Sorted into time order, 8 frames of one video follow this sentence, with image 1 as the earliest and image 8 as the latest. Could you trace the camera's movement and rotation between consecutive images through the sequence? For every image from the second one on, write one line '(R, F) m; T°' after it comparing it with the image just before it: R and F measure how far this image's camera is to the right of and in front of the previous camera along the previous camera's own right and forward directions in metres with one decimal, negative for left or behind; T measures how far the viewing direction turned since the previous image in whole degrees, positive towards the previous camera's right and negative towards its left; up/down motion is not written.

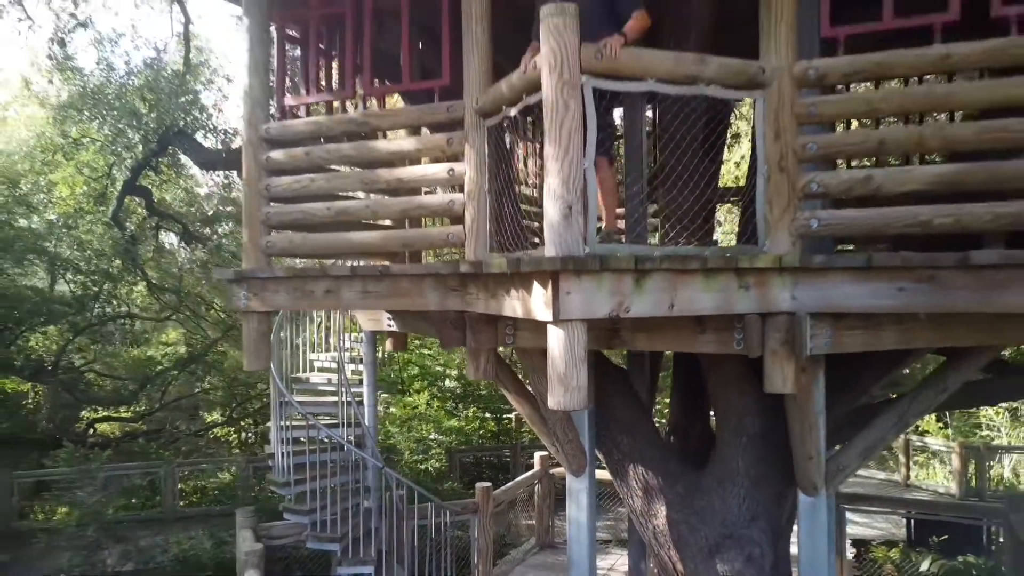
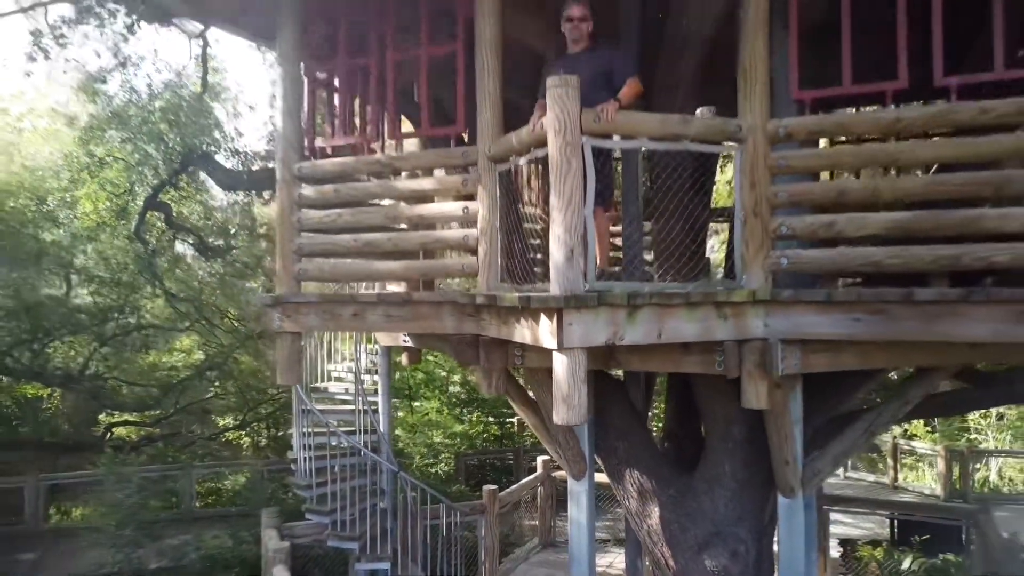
(0.0, -0.6) m; 0°
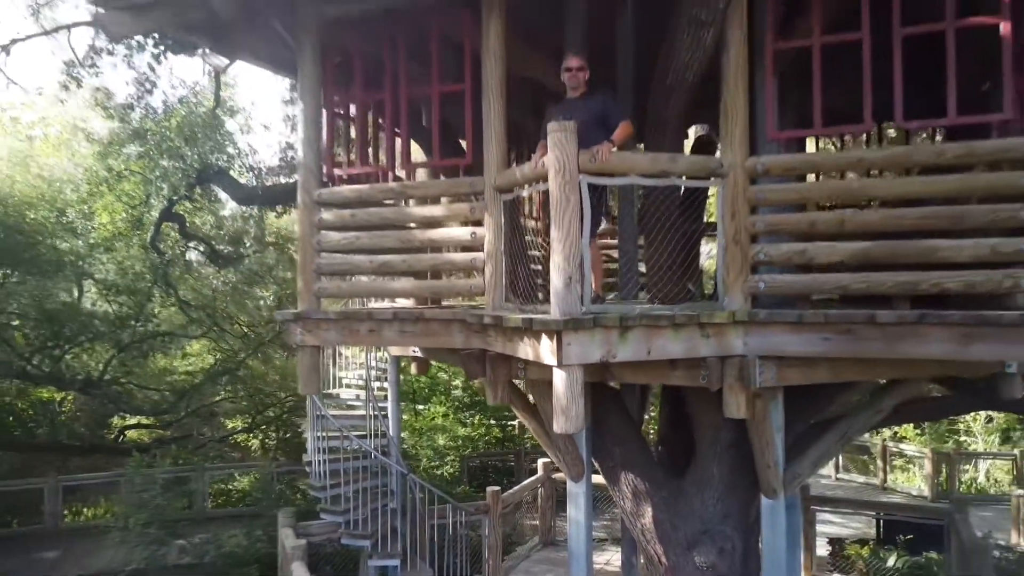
(0.0, -0.5) m; 0°
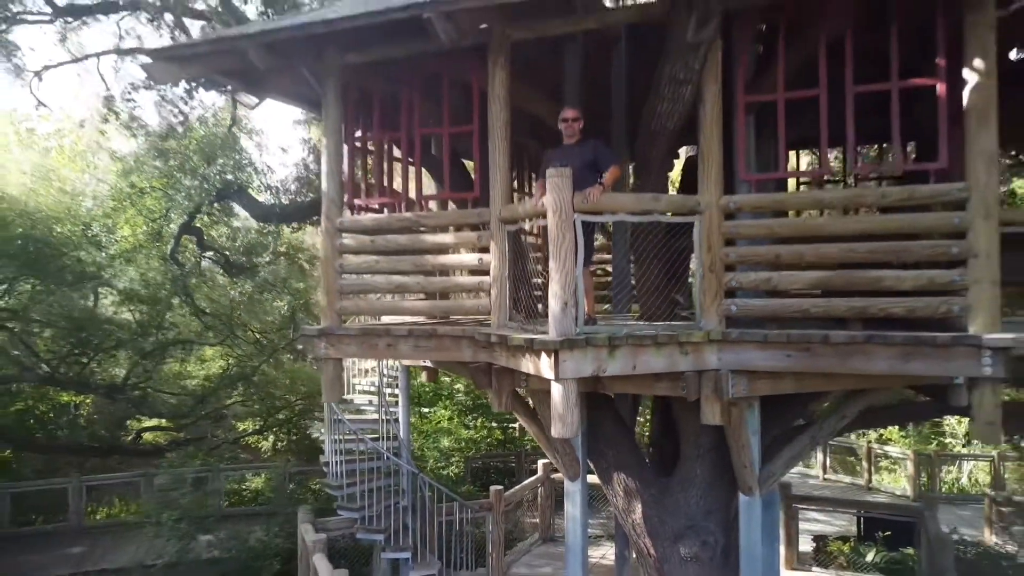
(0.0, -0.7) m; 0°
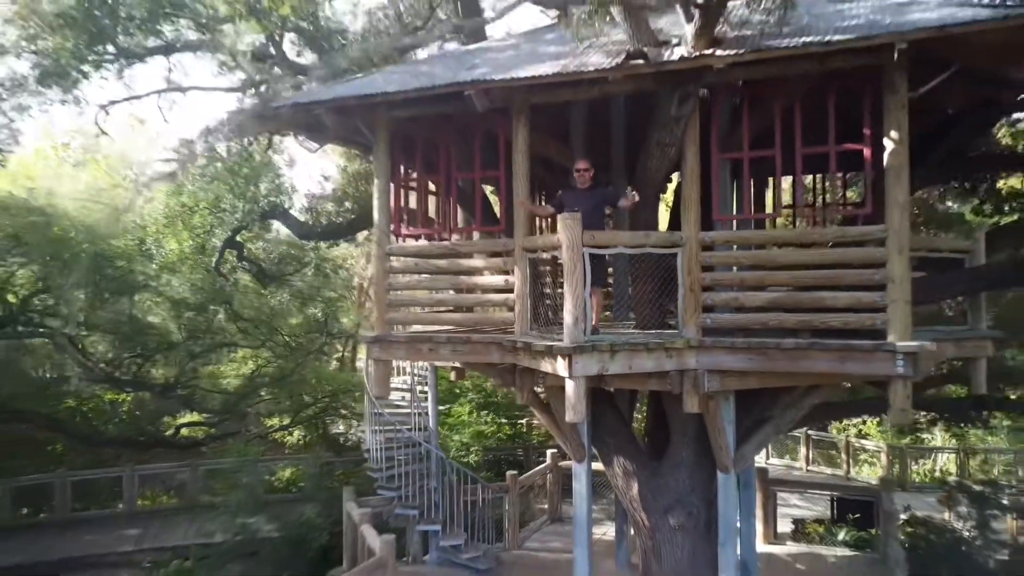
(-0.2, -1.5) m; 0°
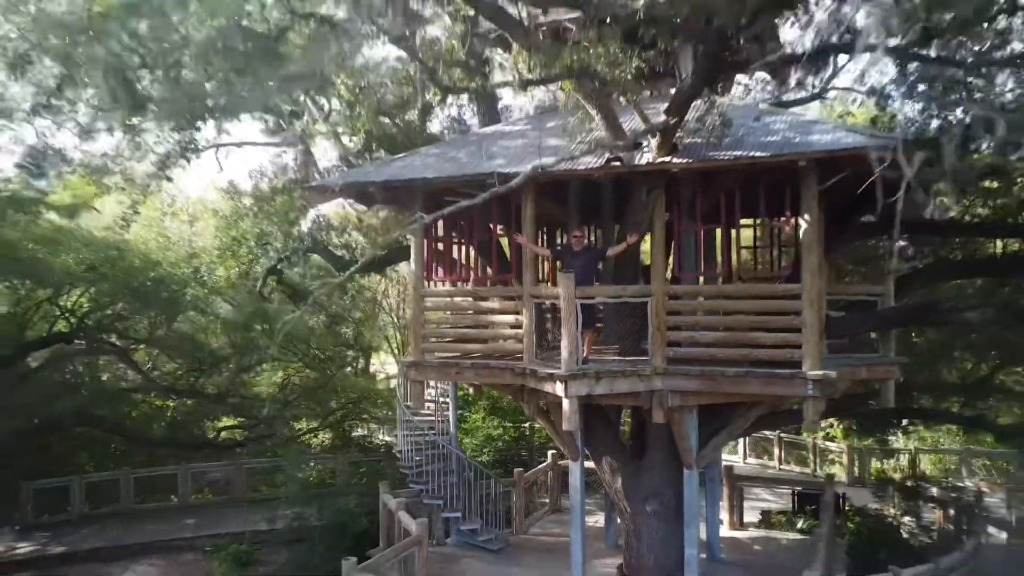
(-0.1, -2.2) m; 0°
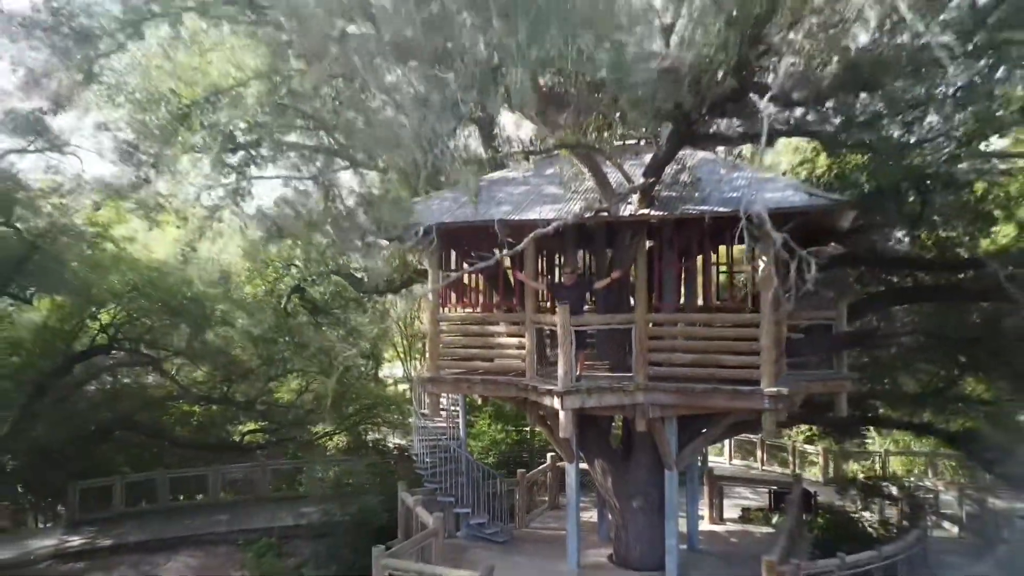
(0.0, -1.6) m; 0°
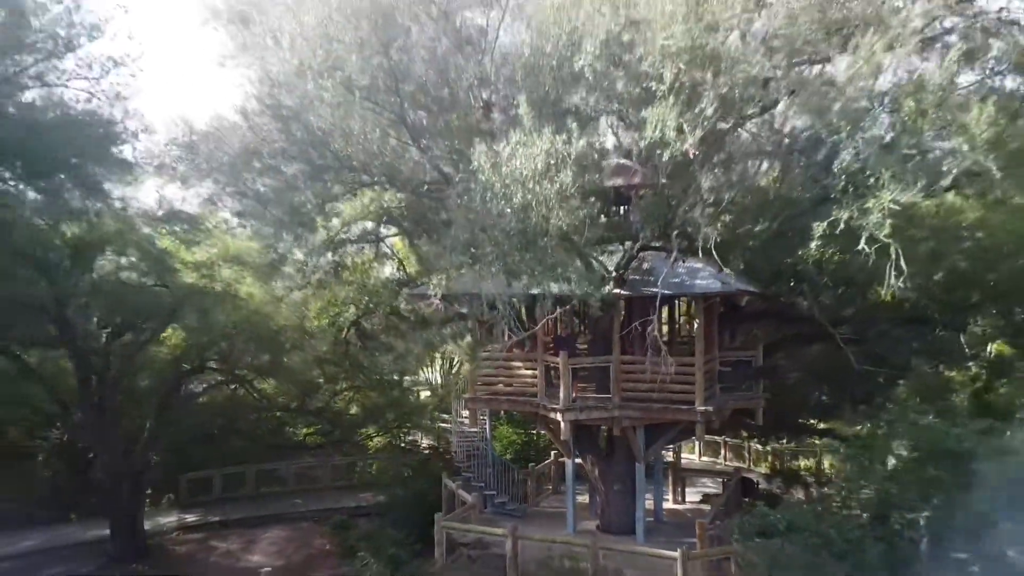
(-0.3, -5.1) m; 0°
